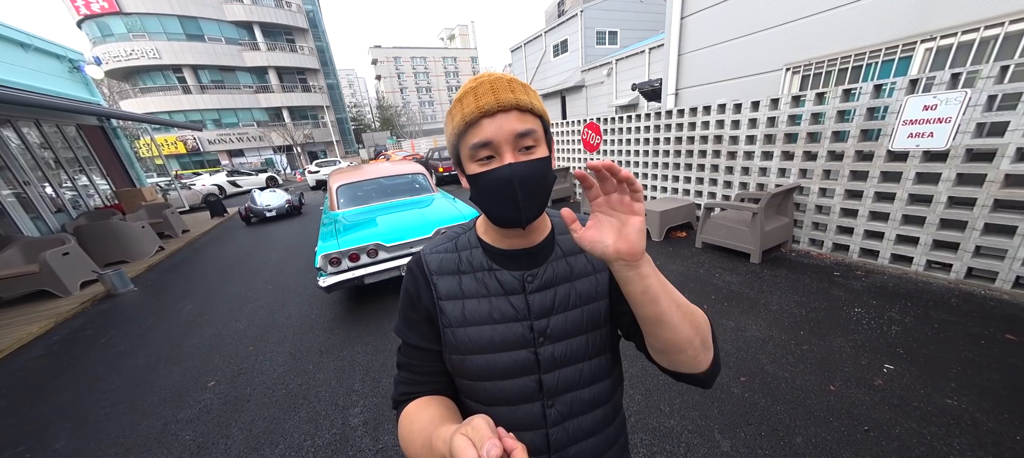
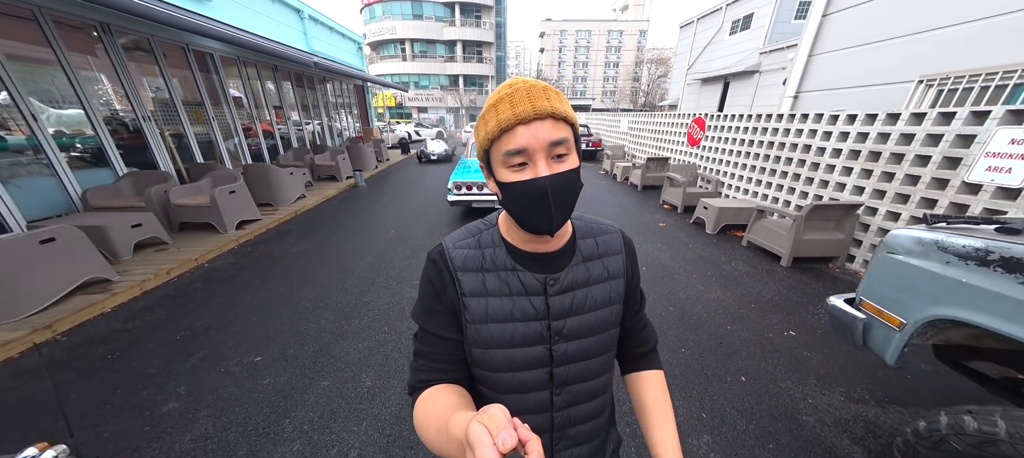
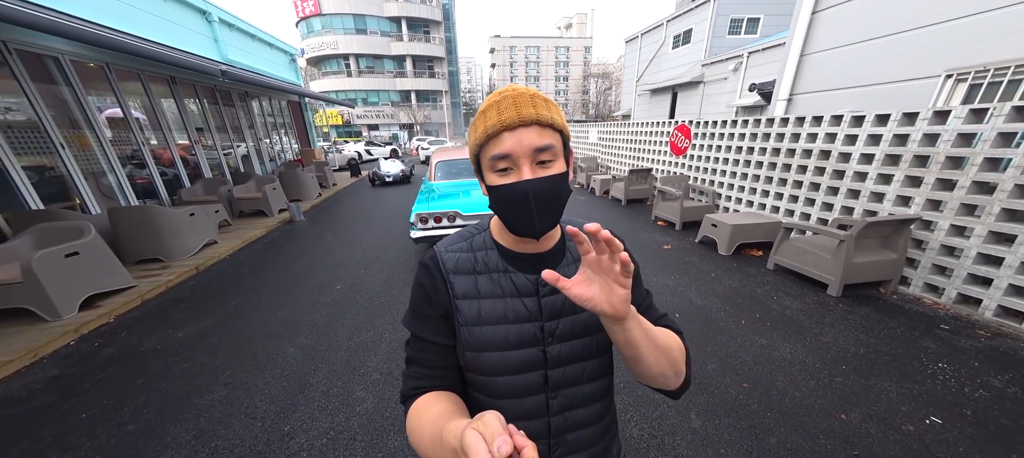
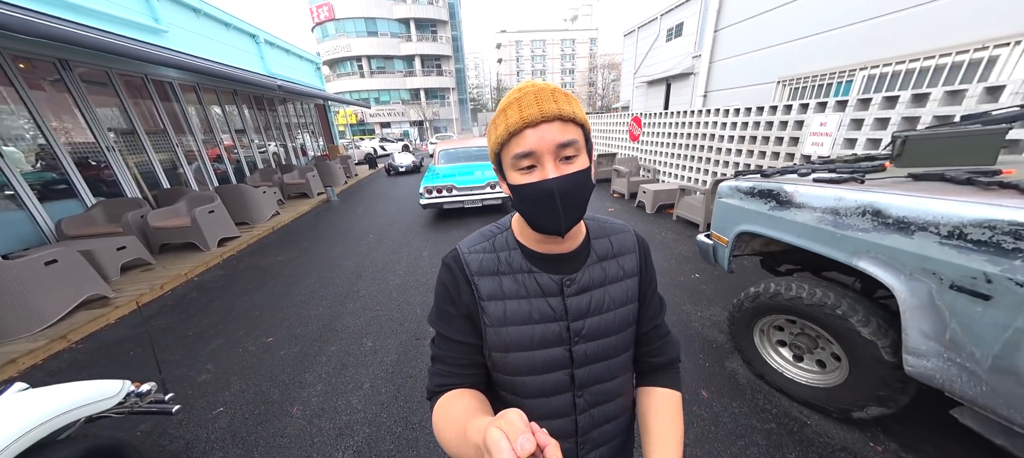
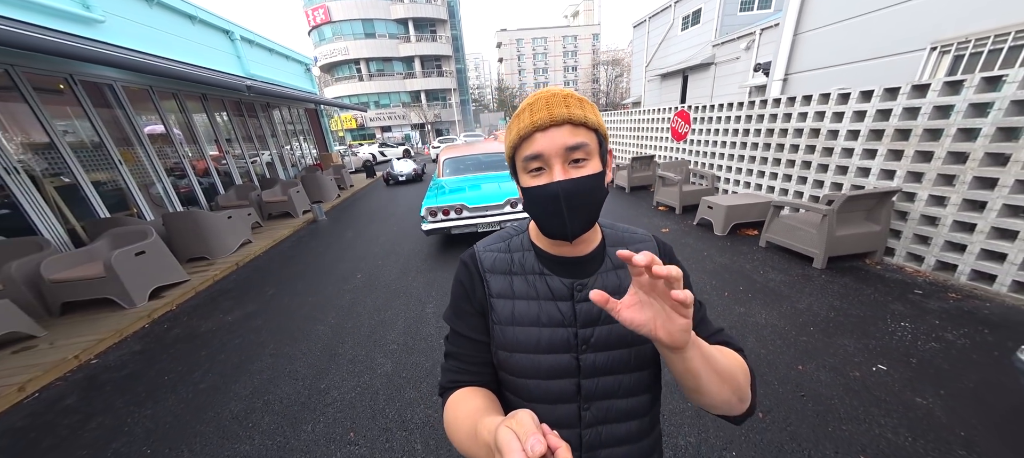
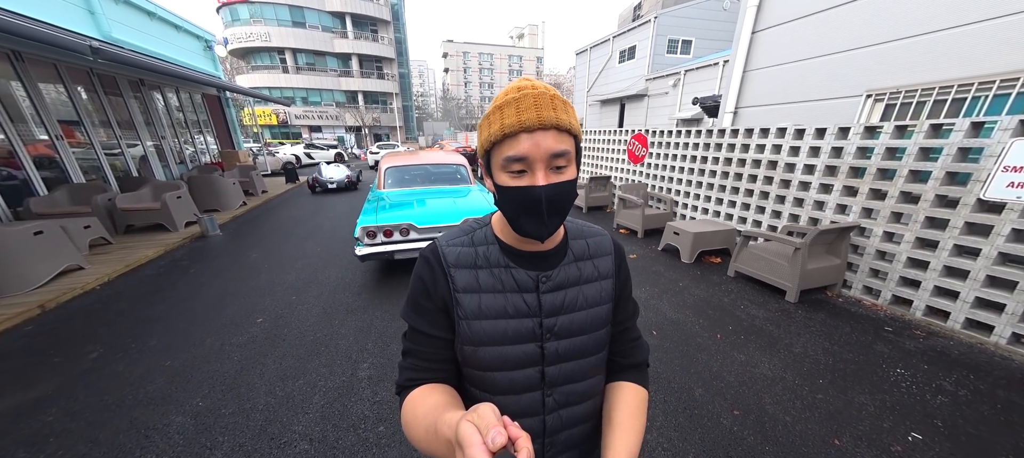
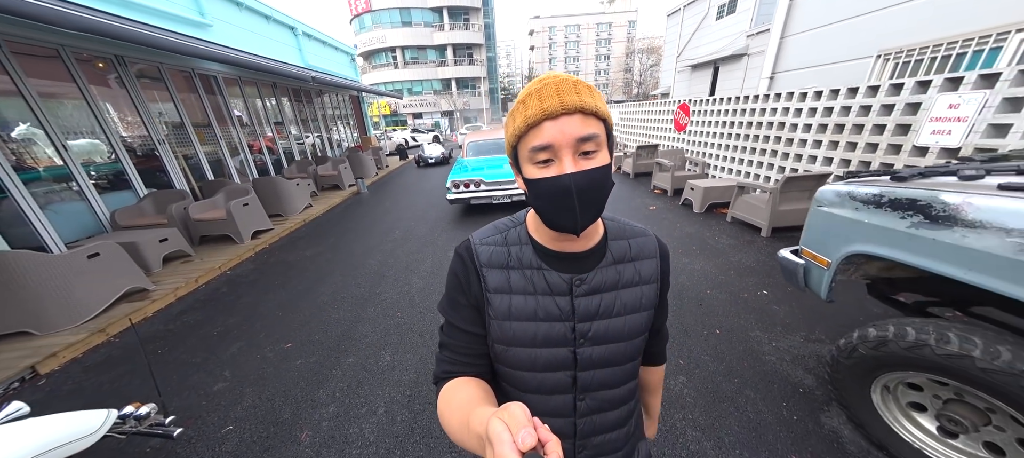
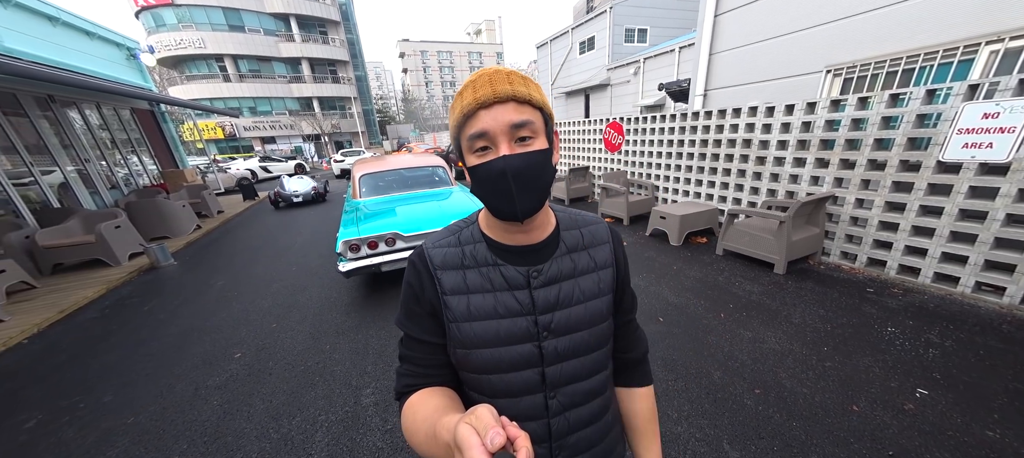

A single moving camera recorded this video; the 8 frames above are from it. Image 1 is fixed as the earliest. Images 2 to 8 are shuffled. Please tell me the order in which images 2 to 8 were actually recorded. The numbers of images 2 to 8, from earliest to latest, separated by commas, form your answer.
8, 6, 3, 5, 2, 7, 4
